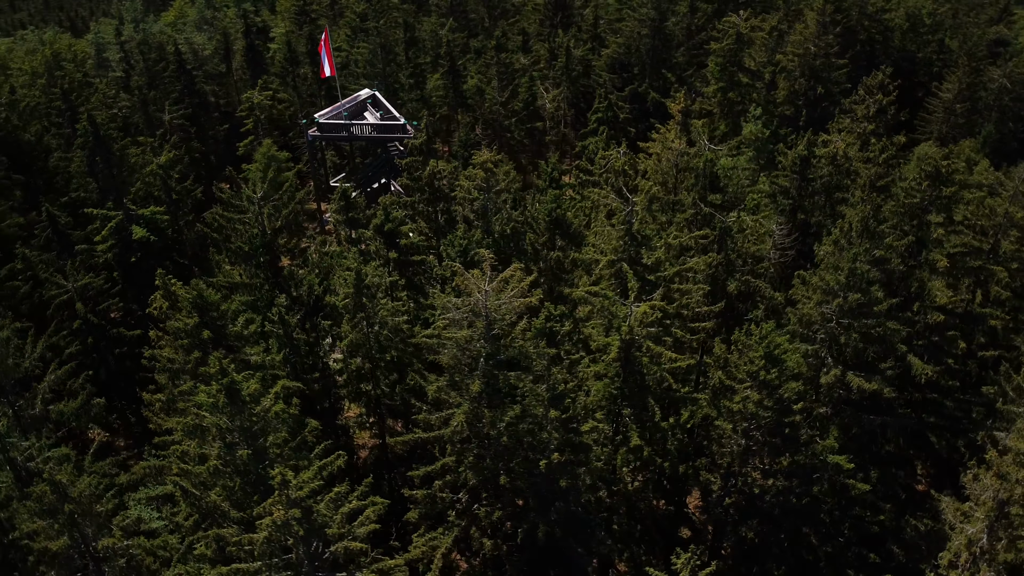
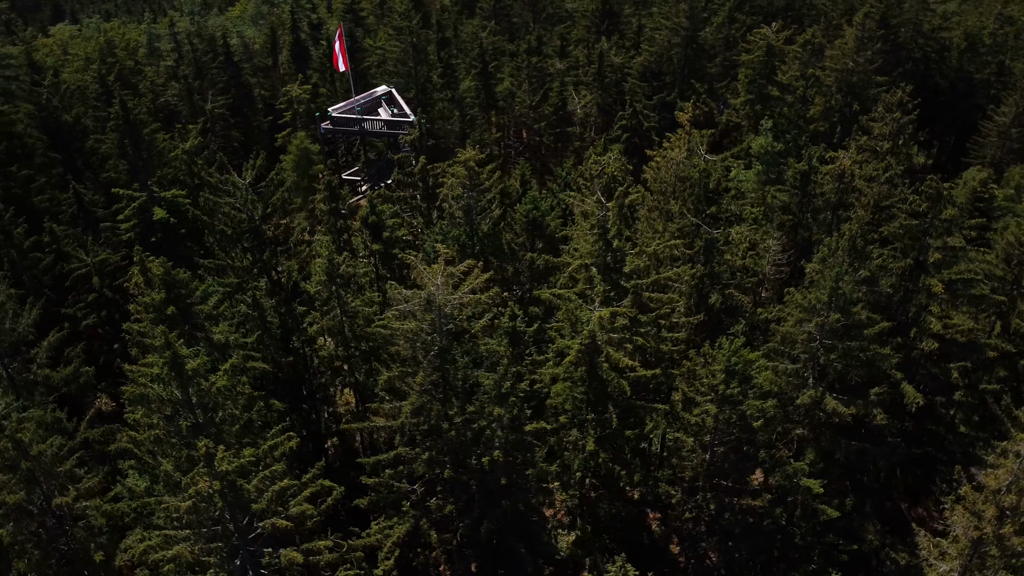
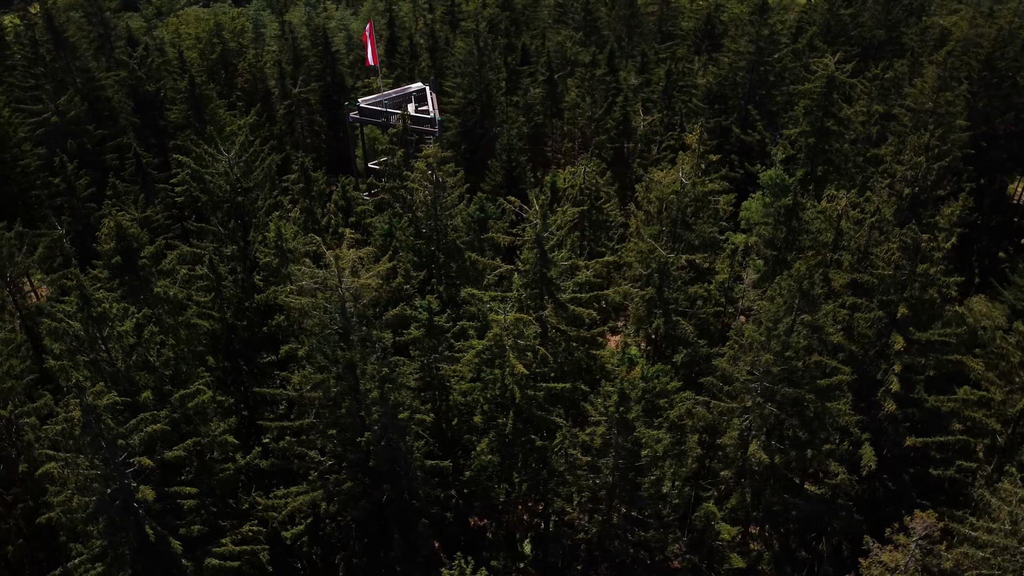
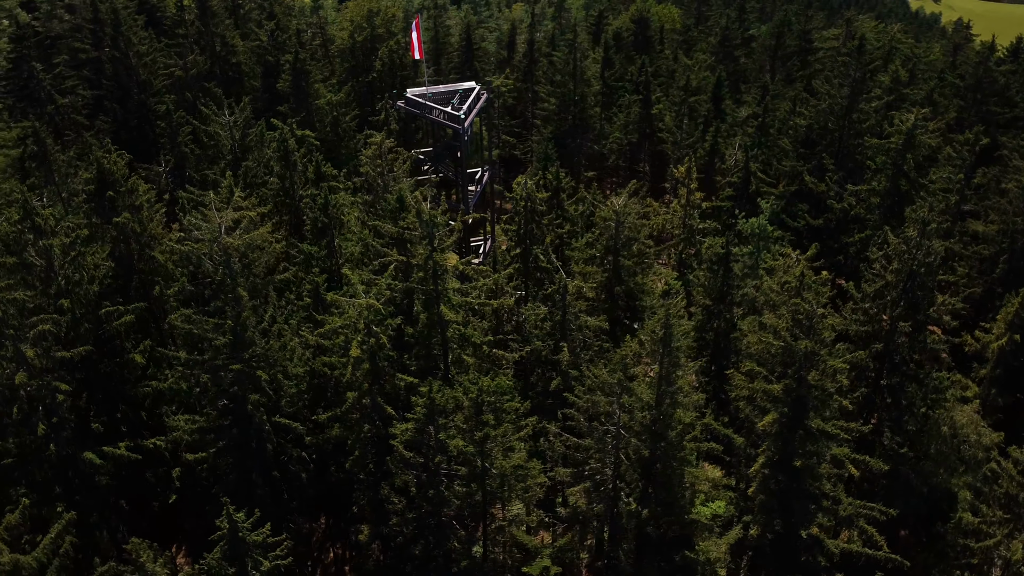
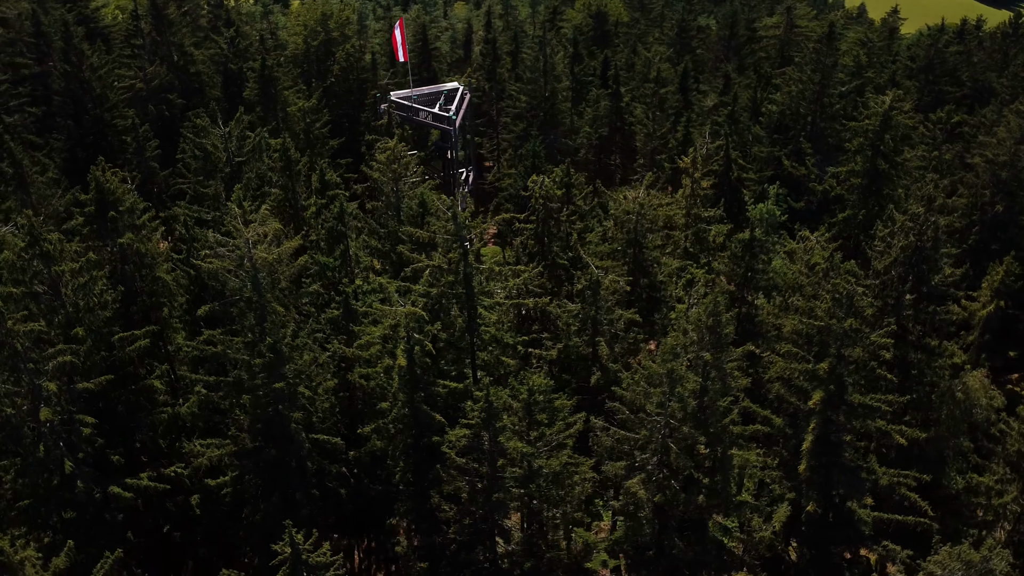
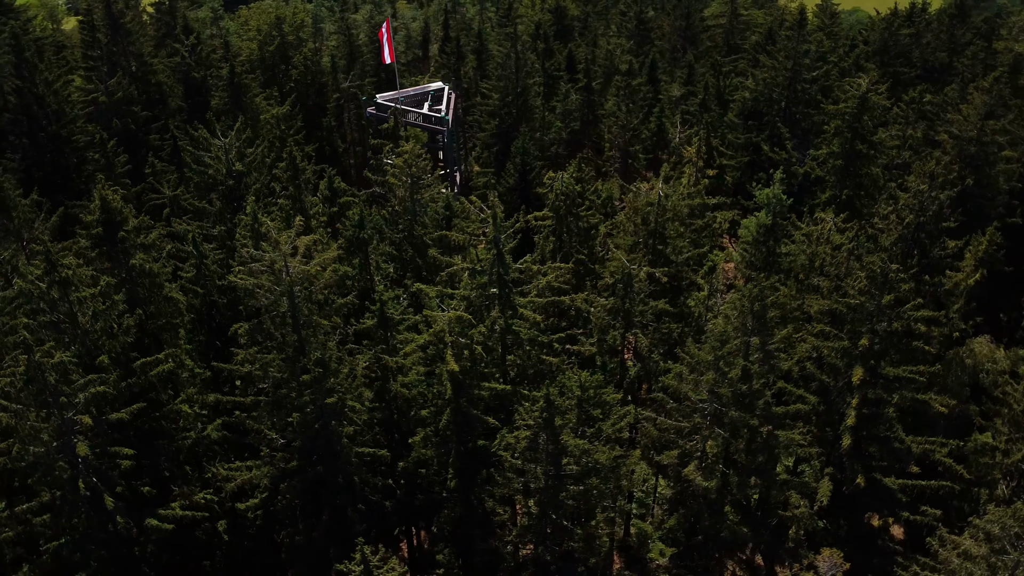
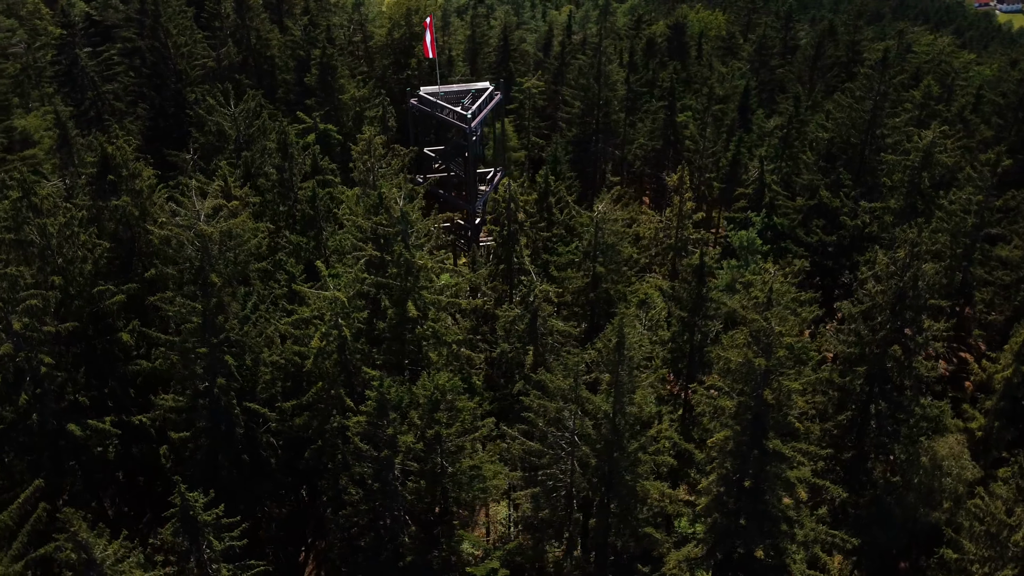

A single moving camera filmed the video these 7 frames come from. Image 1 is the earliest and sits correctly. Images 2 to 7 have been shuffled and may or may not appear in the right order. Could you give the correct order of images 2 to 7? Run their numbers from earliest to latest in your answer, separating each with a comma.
2, 3, 6, 5, 4, 7
